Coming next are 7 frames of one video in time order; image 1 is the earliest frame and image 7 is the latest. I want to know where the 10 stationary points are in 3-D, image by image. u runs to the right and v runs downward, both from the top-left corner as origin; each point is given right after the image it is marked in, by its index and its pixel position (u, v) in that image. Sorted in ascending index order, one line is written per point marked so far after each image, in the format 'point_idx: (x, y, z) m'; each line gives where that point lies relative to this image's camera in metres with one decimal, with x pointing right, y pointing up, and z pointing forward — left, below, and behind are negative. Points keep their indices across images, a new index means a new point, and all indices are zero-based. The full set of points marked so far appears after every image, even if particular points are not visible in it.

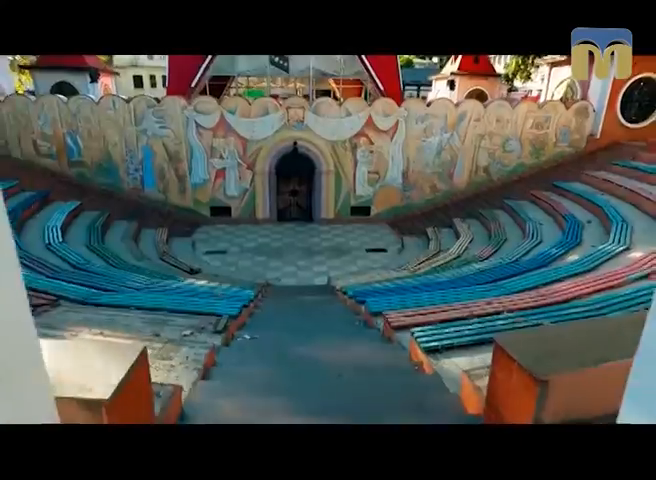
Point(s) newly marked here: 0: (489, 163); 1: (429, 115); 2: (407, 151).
0: (+5.1, +2.6, +12.8) m
1: (+3.3, +3.7, +12.3) m
2: (+2.7, +2.8, +12.7) m
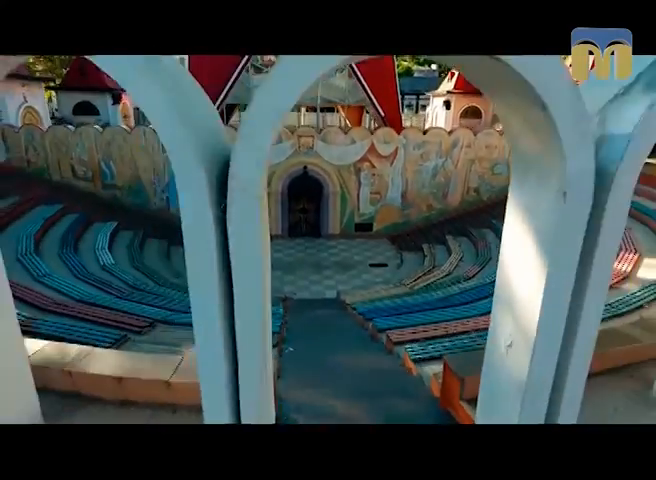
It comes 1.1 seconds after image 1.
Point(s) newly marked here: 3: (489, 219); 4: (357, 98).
0: (+5.1, +1.9, +13.4) m
1: (+3.2, +3.1, +12.9) m
2: (+2.7, +2.1, +13.2) m
3: (+5.0, +0.7, +13.0) m
4: (+1.3, +4.9, +13.4) m
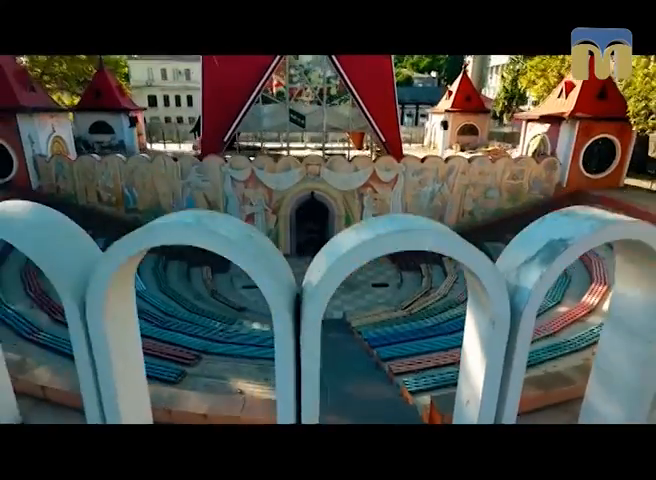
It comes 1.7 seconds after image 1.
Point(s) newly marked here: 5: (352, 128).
0: (+5.0, +1.2, +13.8) m
1: (+3.2, +2.3, +13.4) m
2: (+2.7, +1.4, +13.6) m
3: (+5.0, 0.0, +13.3) m
4: (+1.2, +4.0, +14.0) m
5: (+1.1, +3.9, +14.1) m
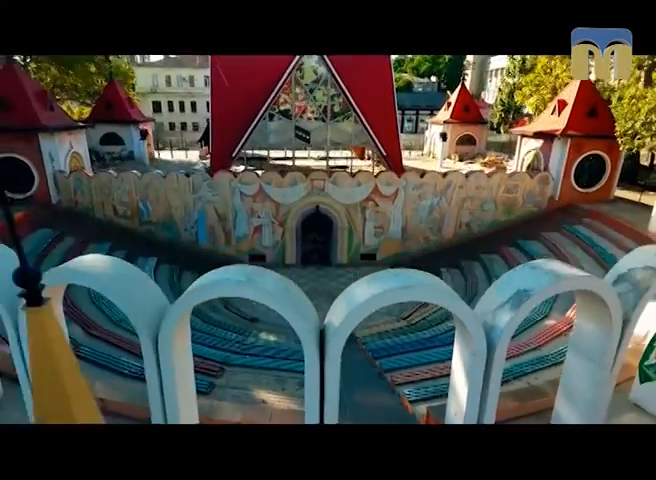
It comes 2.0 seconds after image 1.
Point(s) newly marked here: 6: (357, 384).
0: (+5.0, +0.7, +14.1) m
1: (+3.2, +1.9, +13.7) m
2: (+2.7, +0.9, +13.8) m
3: (+5.1, -0.4, +13.5) m
4: (+1.2, +3.5, +14.4) m
5: (+1.0, +3.4, +14.4) m
6: (+0.5, -2.6, +7.2) m
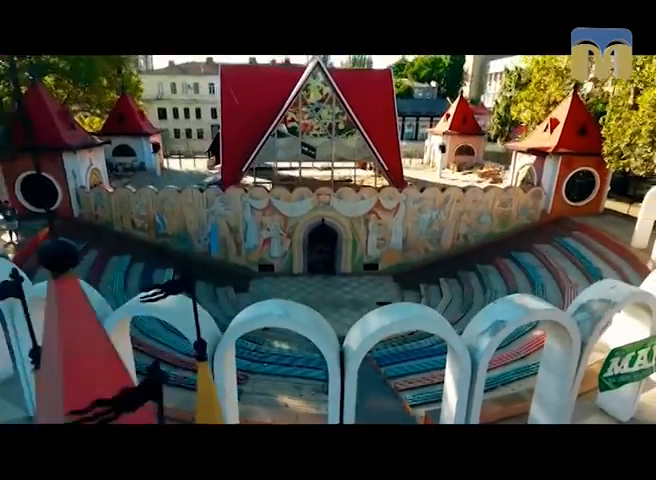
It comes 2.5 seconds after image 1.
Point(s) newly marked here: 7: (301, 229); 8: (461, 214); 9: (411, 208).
0: (+5.0, +0.3, +14.4) m
1: (+3.2, +1.5, +14.0) m
2: (+2.7, +0.5, +14.1) m
3: (+5.1, -0.8, +13.8) m
4: (+1.1, +3.1, +14.7) m
5: (+1.0, +2.9, +14.8) m
6: (+0.7, -2.8, +7.3) m
7: (-1.2, +0.4, +13.9) m
8: (+4.7, +0.9, +14.2) m
9: (+2.8, +1.1, +14.0) m
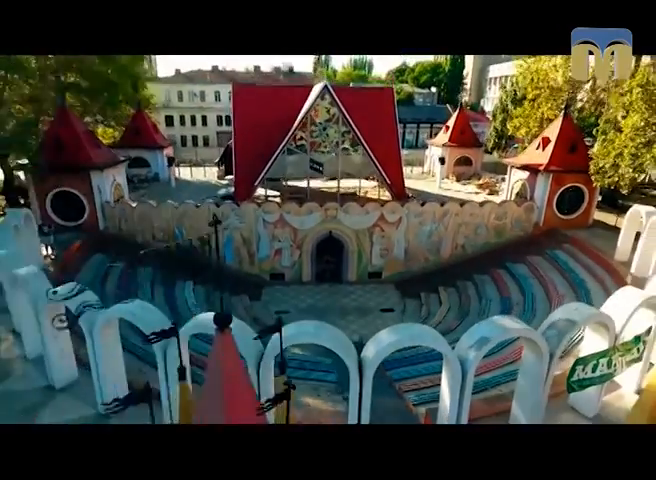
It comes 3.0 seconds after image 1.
0: (+5.0, 0.0, +14.5) m
1: (+3.2, +1.1, +14.1) m
2: (+2.7, +0.1, +14.2) m
3: (+5.1, -1.1, +13.9) m
4: (+1.1, +2.7, +14.8) m
5: (+1.0, +2.5, +14.9) m
6: (+0.8, -2.9, +7.3) m
7: (-1.2, 0.0, +13.8) m
8: (+4.7, +0.6, +14.4) m
9: (+2.8, +0.8, +14.1) m
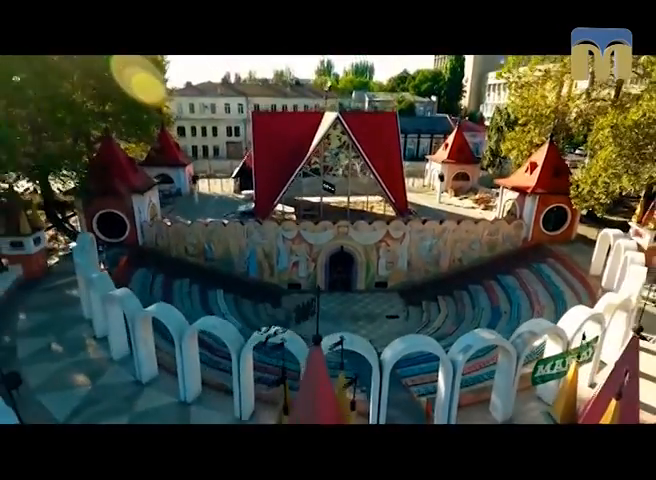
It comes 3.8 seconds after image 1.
0: (+4.9, -0.4, +14.3) m
1: (+3.1, +0.7, +13.9) m
2: (+2.6, -0.3, +13.9) m
3: (+5.0, -1.5, +13.6) m
4: (+1.0, +2.2, +14.6) m
5: (+0.8, +2.0, +14.7) m
6: (+1.0, -3.1, +6.8) m
7: (-1.3, -0.5, +13.4) m
8: (+4.5, +0.2, +14.2) m
9: (+2.7, +0.3, +13.9) m
